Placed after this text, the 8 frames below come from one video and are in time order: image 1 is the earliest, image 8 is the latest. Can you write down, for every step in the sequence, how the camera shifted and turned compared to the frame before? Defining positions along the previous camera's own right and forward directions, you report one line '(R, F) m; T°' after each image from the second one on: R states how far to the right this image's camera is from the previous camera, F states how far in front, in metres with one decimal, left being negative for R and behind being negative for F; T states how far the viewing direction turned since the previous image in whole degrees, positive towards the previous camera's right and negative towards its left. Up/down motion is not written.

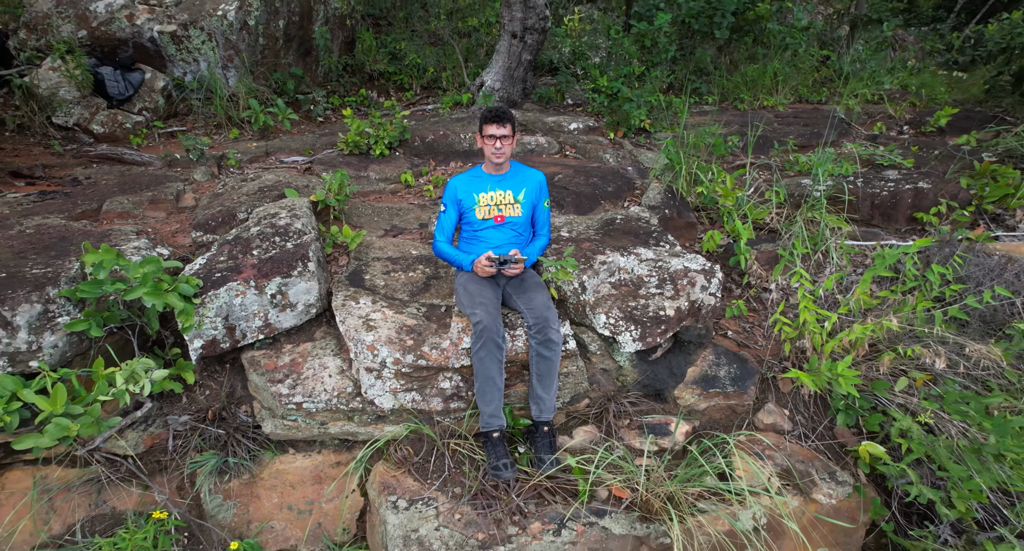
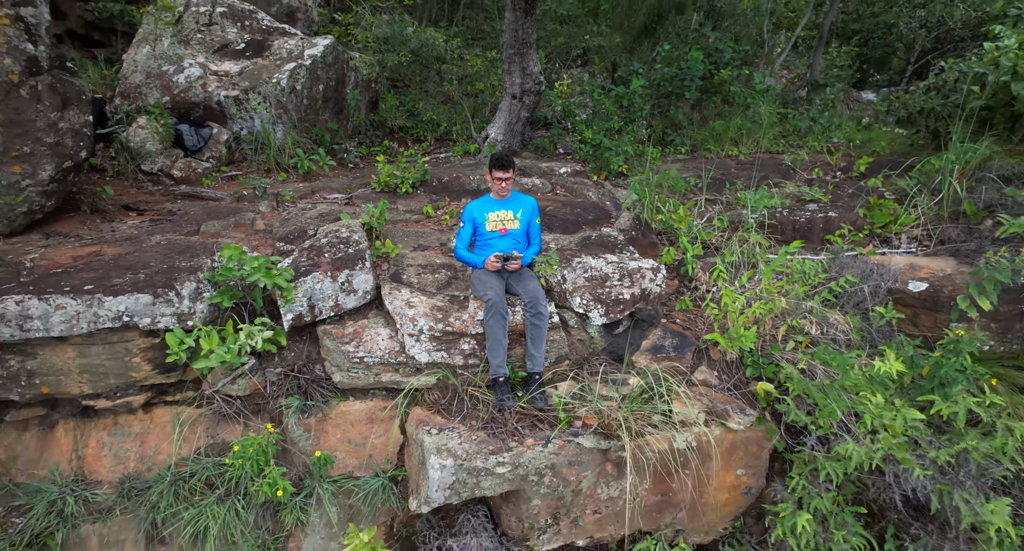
(0.0, -0.7) m; 0°
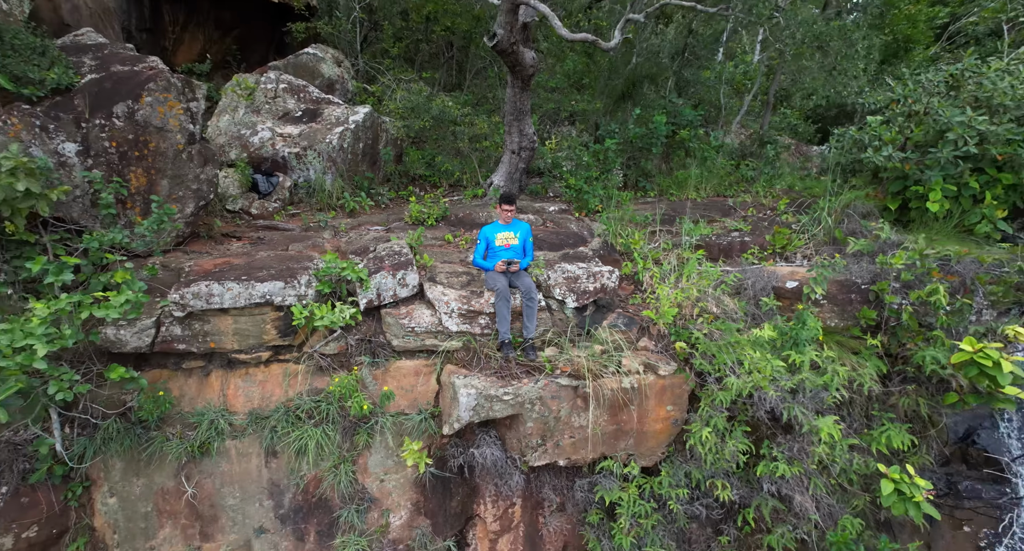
(0.0, -1.2) m; 0°
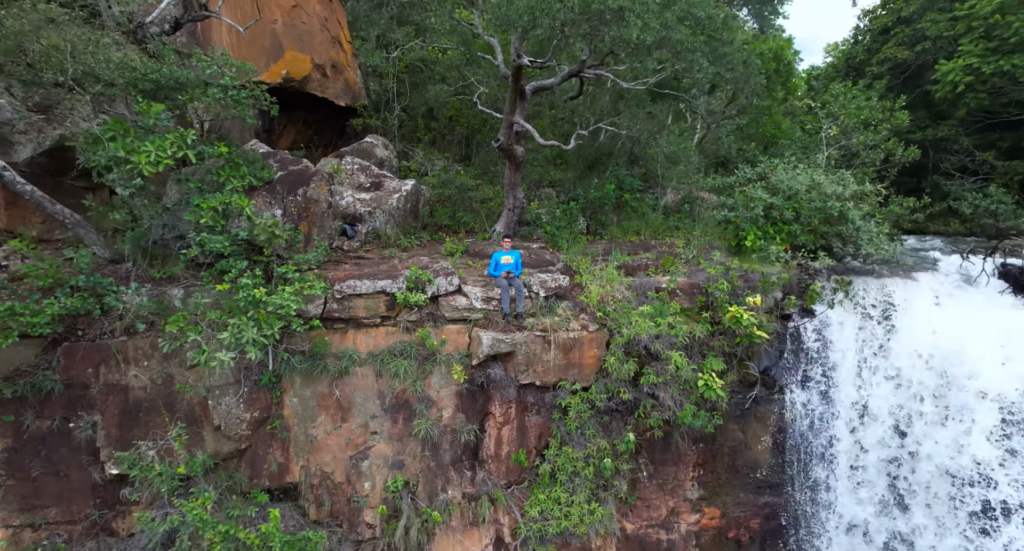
(-0.1, -3.0) m; +1°
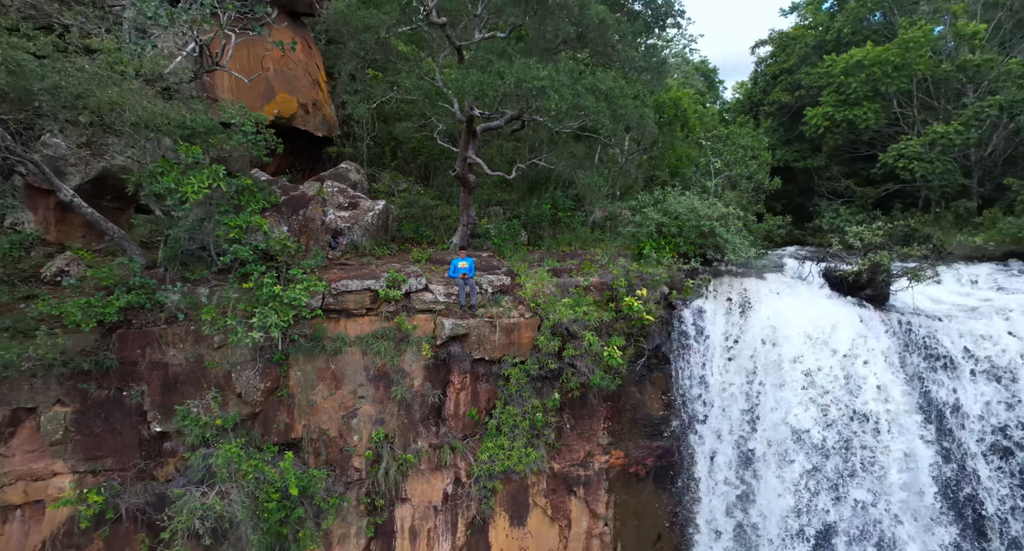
(0.0, -2.1) m; +5°
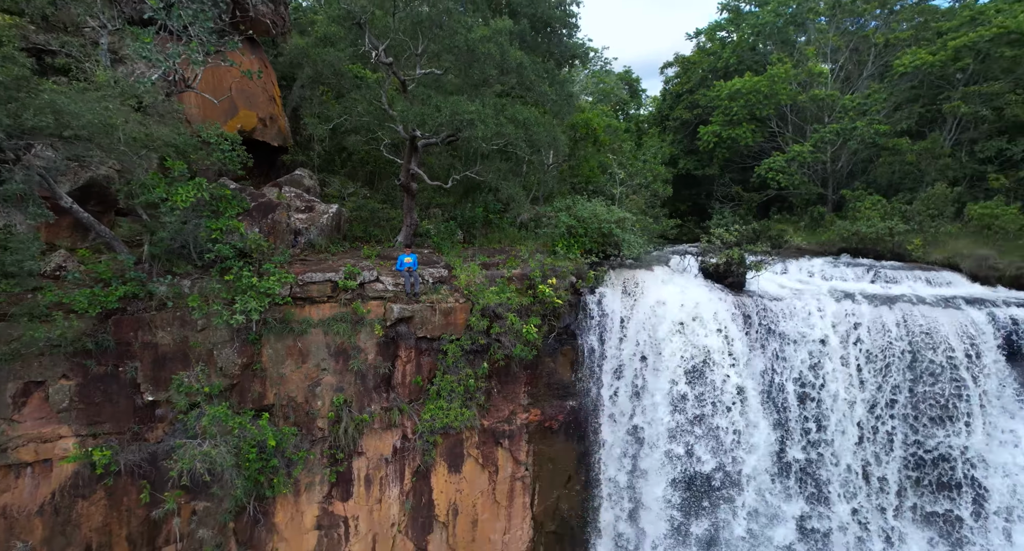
(+0.1, -2.1) m; +7°
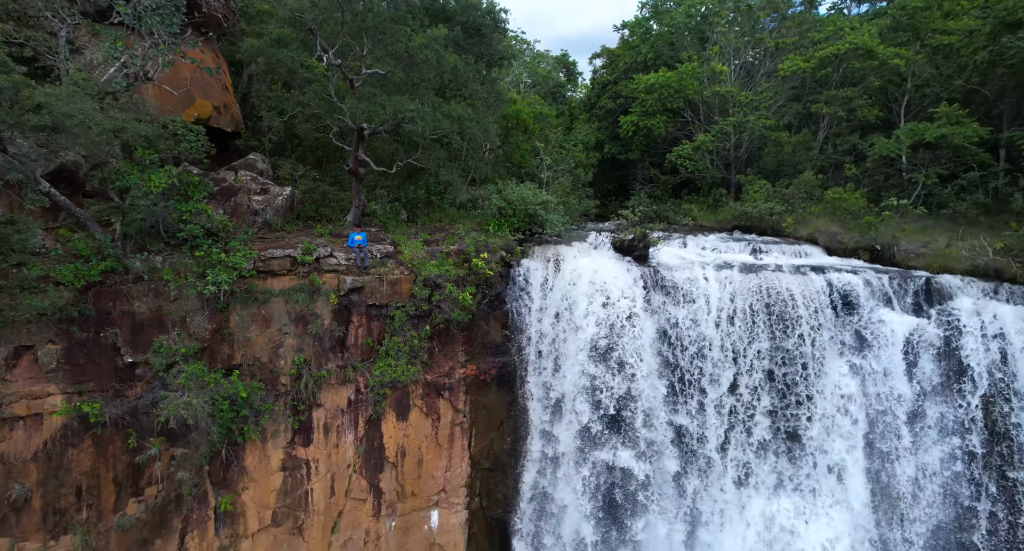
(+0.2, -1.9) m; +6°
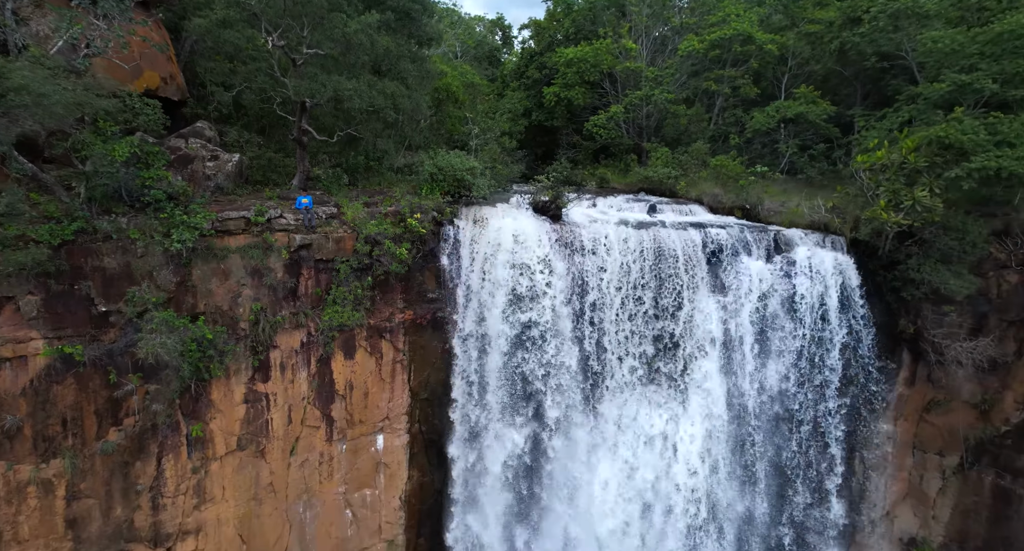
(+0.4, -2.3) m; +6°
